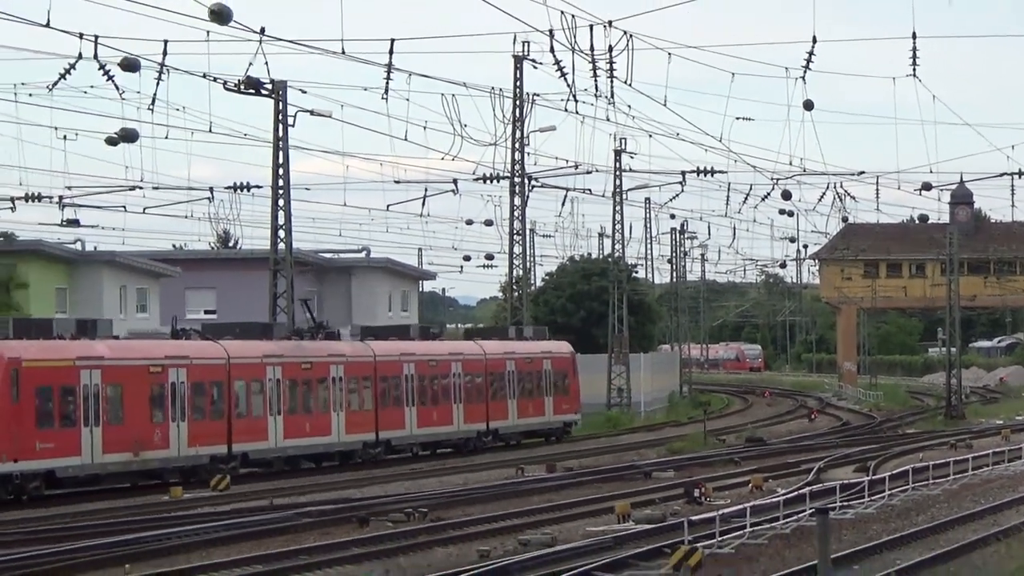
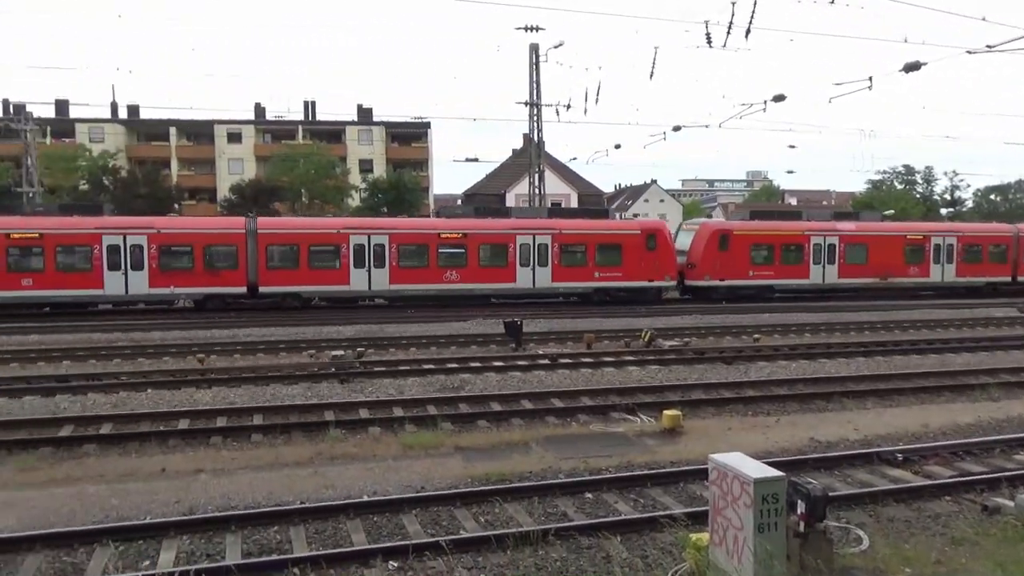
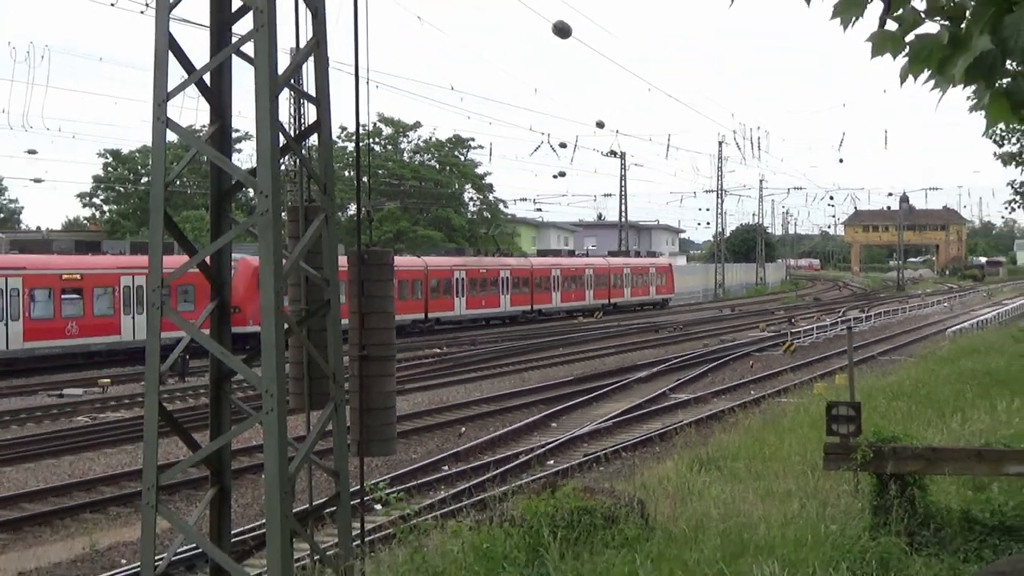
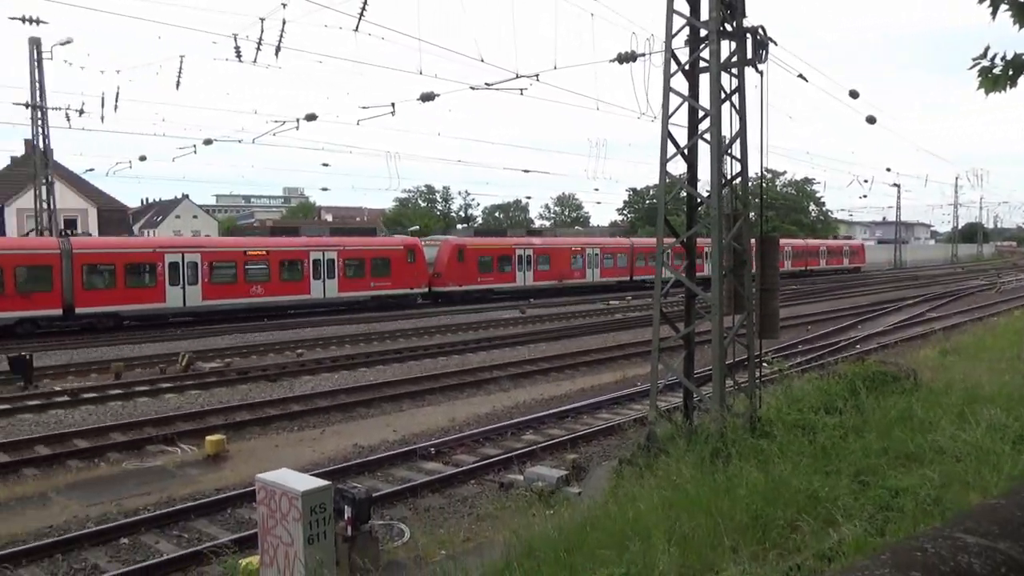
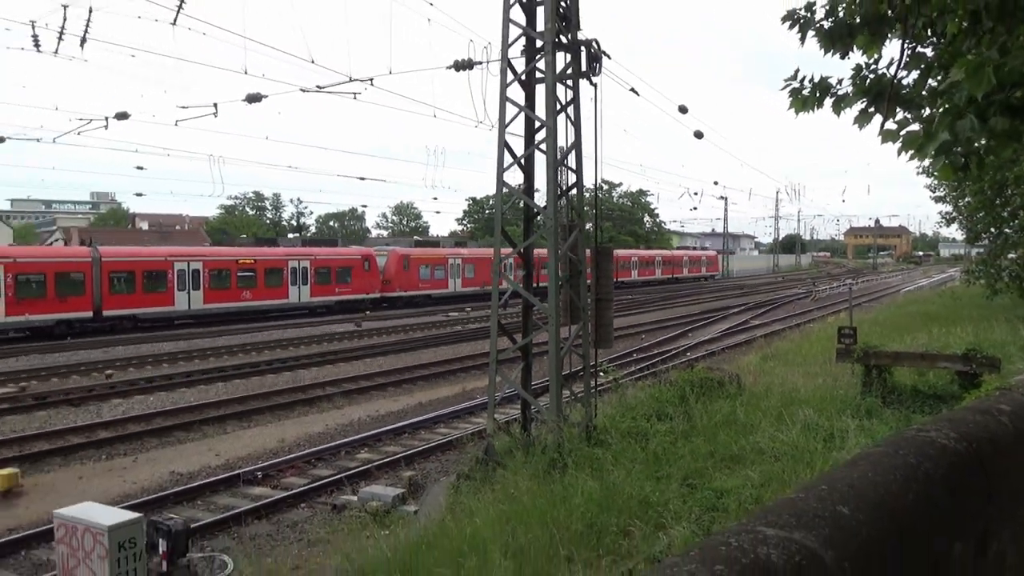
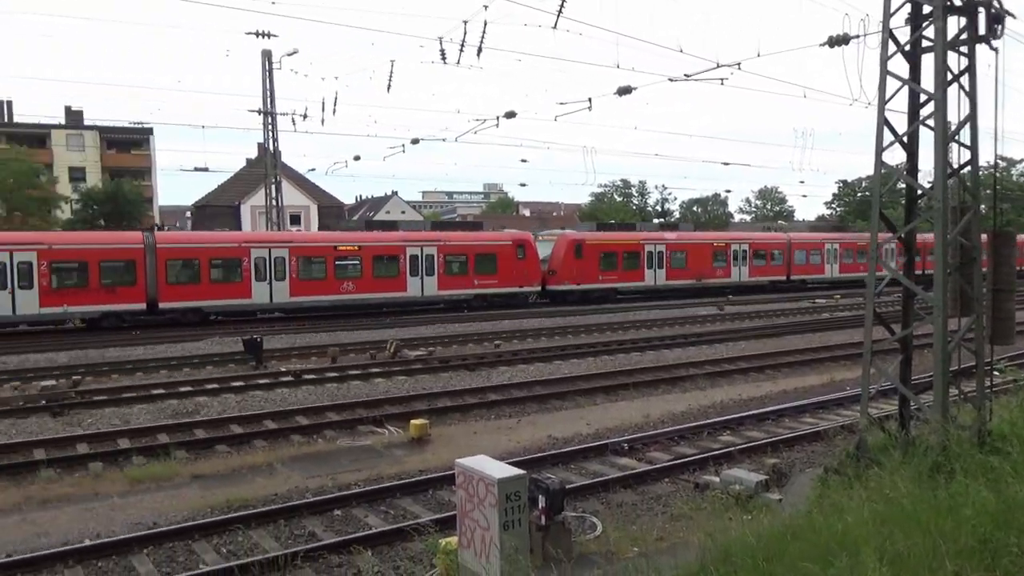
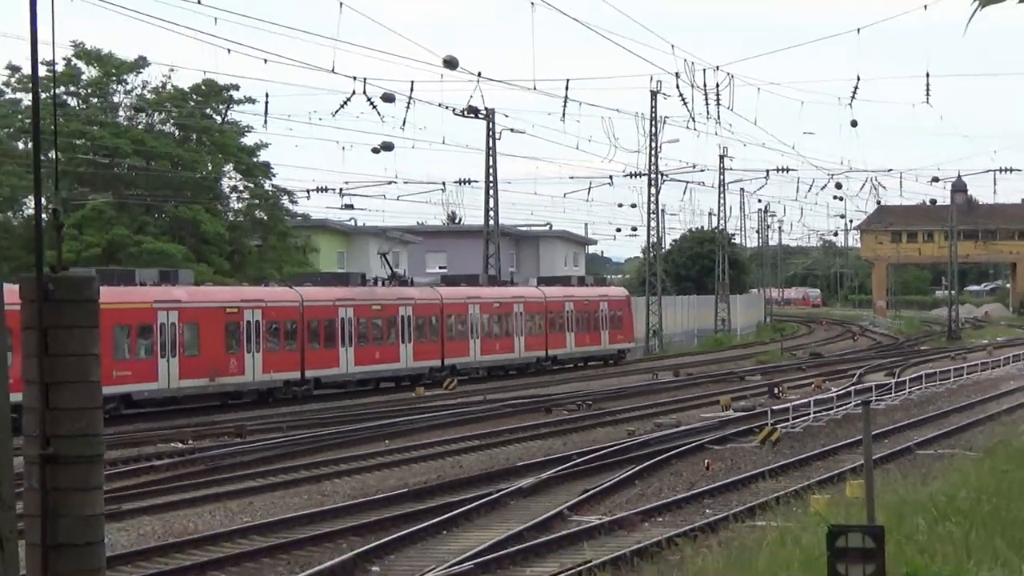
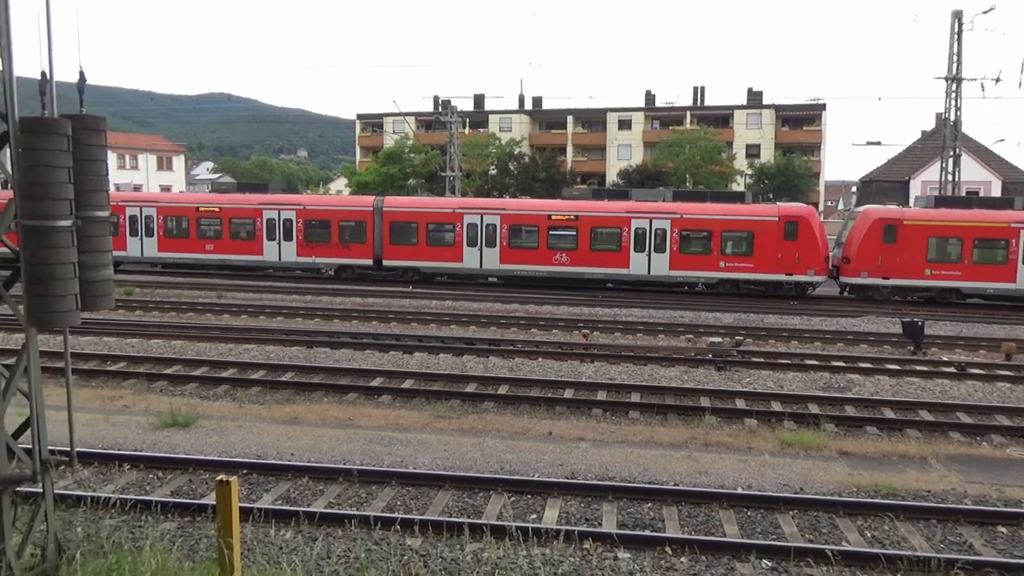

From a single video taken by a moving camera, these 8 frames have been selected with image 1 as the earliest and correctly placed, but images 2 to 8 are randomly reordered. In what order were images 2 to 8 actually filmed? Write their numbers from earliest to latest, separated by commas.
7, 3, 5, 4, 6, 2, 8
